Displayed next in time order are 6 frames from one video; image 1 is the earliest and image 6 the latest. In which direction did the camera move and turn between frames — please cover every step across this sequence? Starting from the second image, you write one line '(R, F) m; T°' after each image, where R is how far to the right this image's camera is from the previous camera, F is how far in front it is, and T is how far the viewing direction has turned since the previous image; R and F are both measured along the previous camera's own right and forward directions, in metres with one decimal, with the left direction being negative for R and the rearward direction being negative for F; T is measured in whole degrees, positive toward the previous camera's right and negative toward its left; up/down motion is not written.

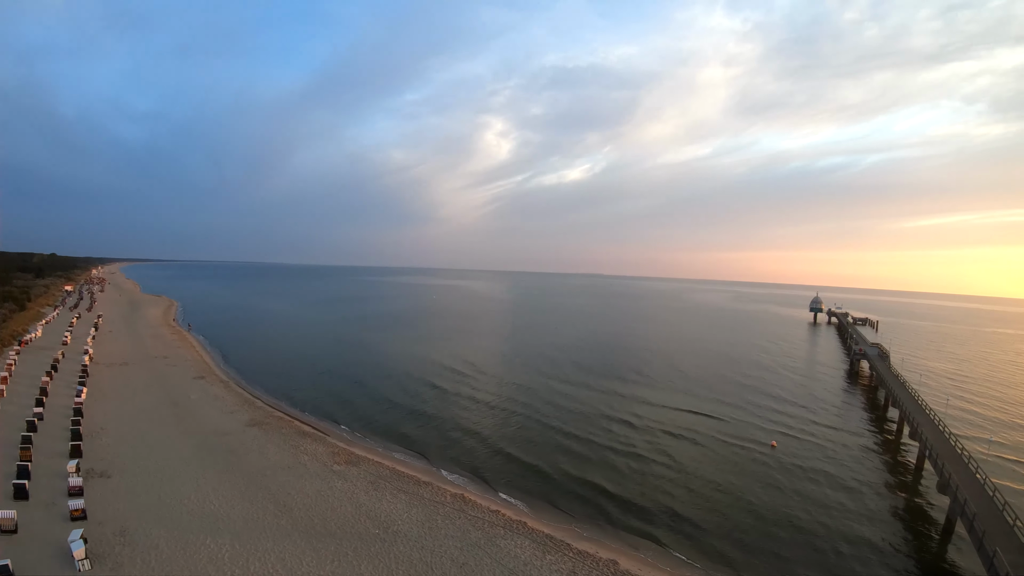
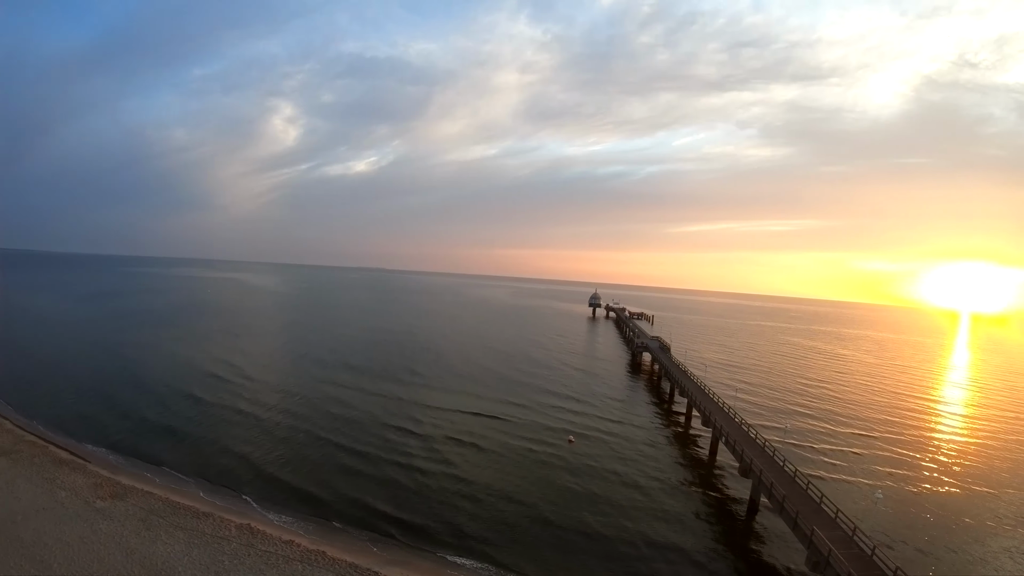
(-0.1, +1.1) m; +16°
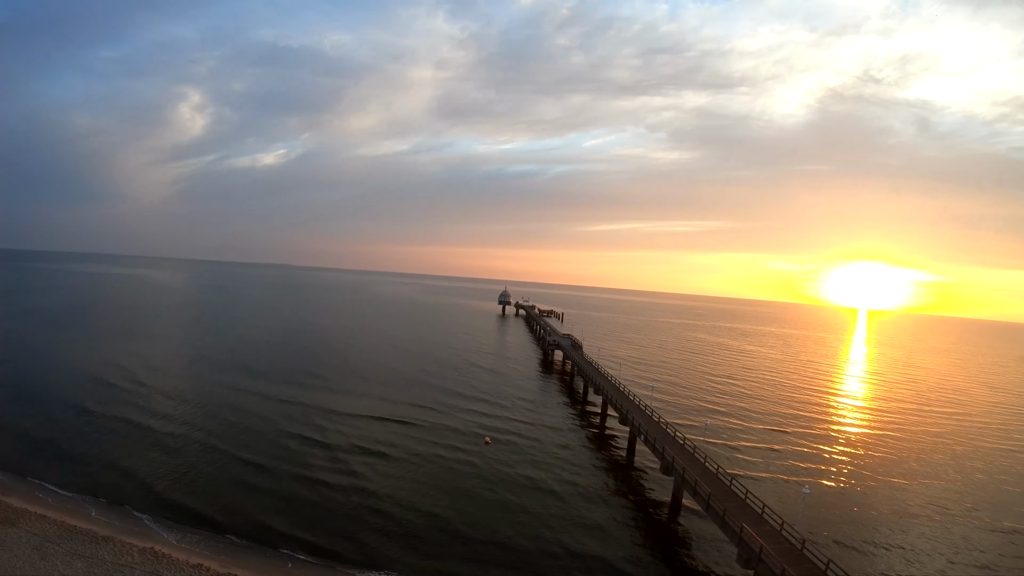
(-0.2, +0.3) m; +7°
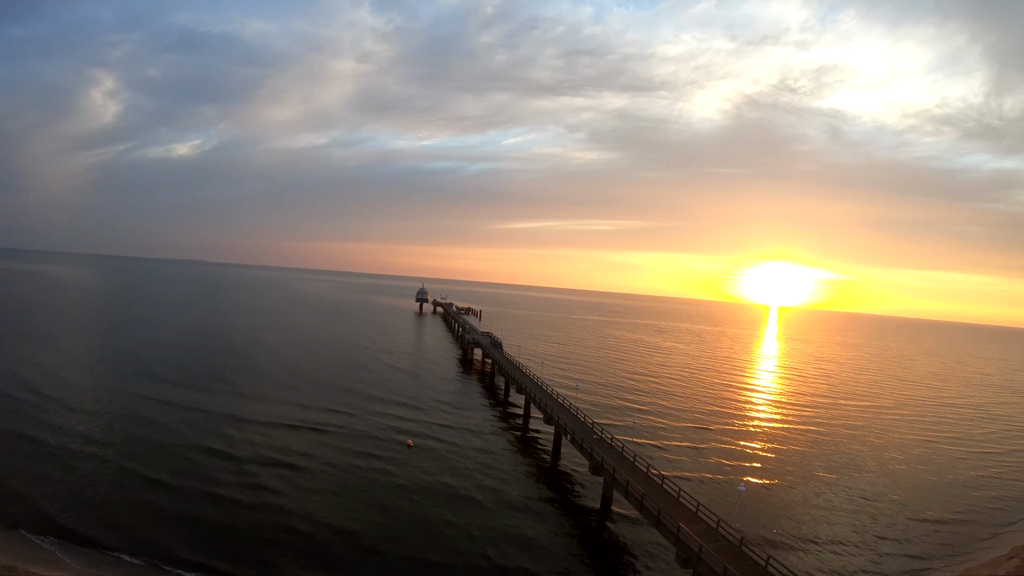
(-0.2, +0.2) m; +6°
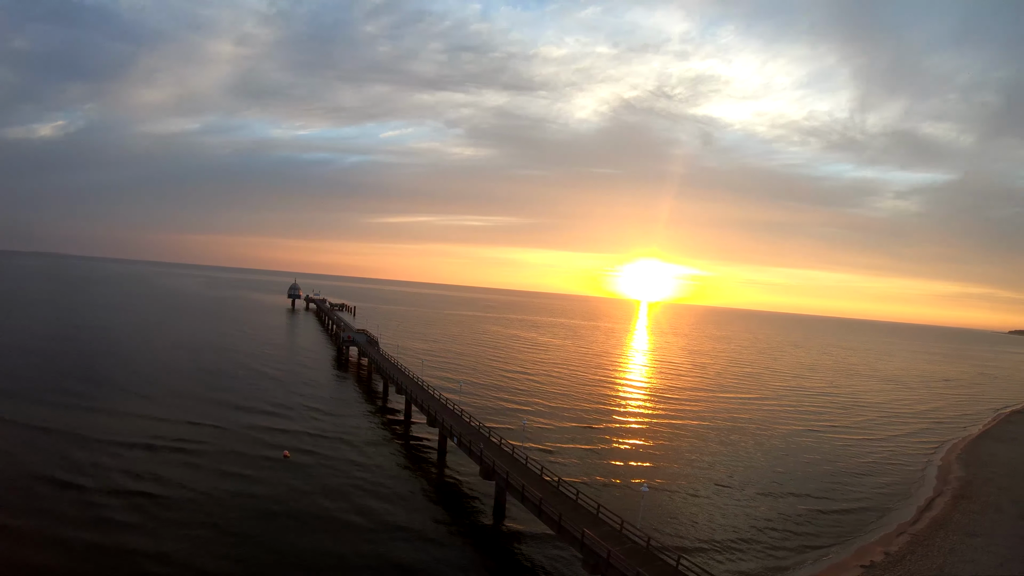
(-0.2, +0.2) m; +10°
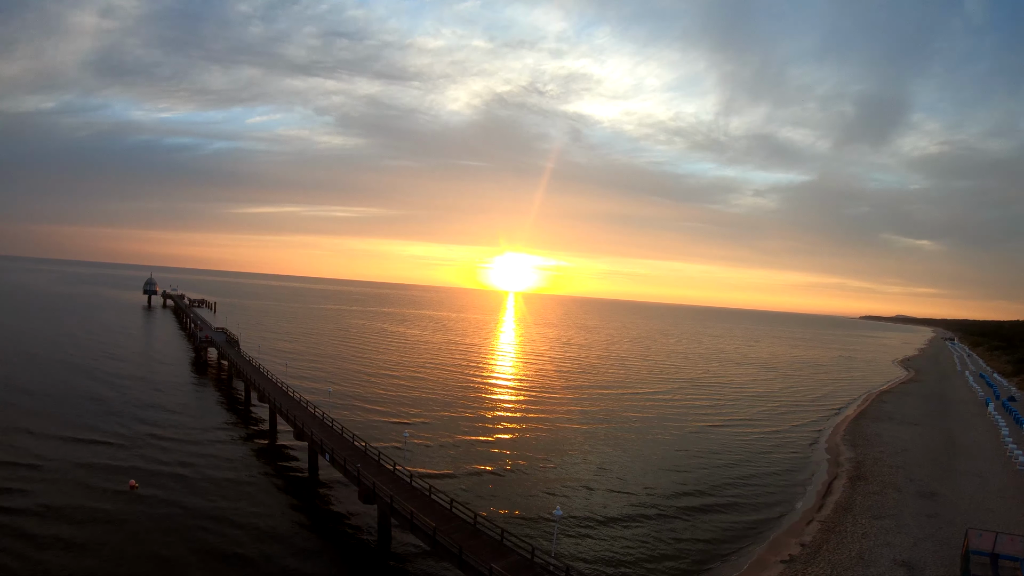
(-0.3, +0.1) m; +11°
